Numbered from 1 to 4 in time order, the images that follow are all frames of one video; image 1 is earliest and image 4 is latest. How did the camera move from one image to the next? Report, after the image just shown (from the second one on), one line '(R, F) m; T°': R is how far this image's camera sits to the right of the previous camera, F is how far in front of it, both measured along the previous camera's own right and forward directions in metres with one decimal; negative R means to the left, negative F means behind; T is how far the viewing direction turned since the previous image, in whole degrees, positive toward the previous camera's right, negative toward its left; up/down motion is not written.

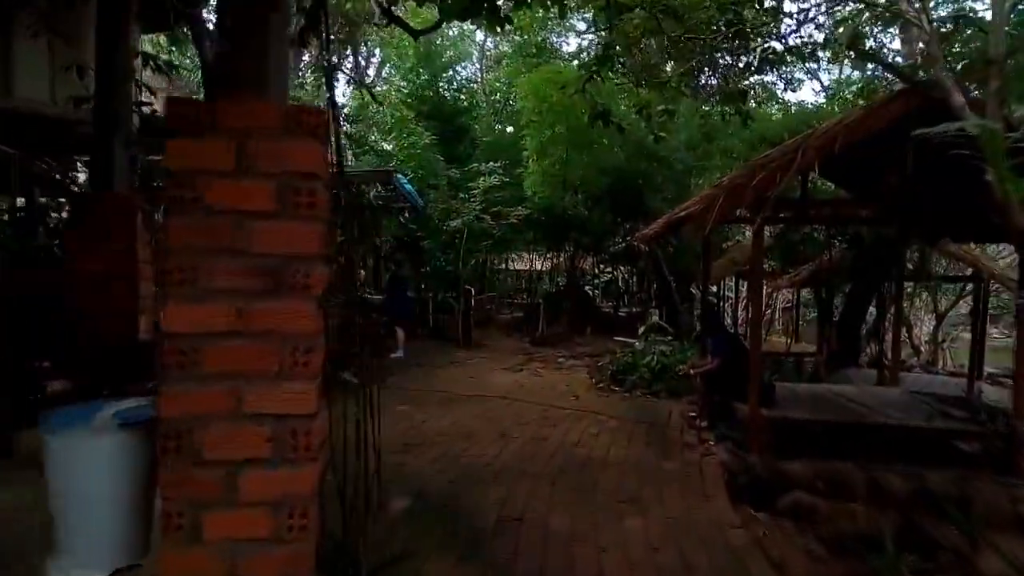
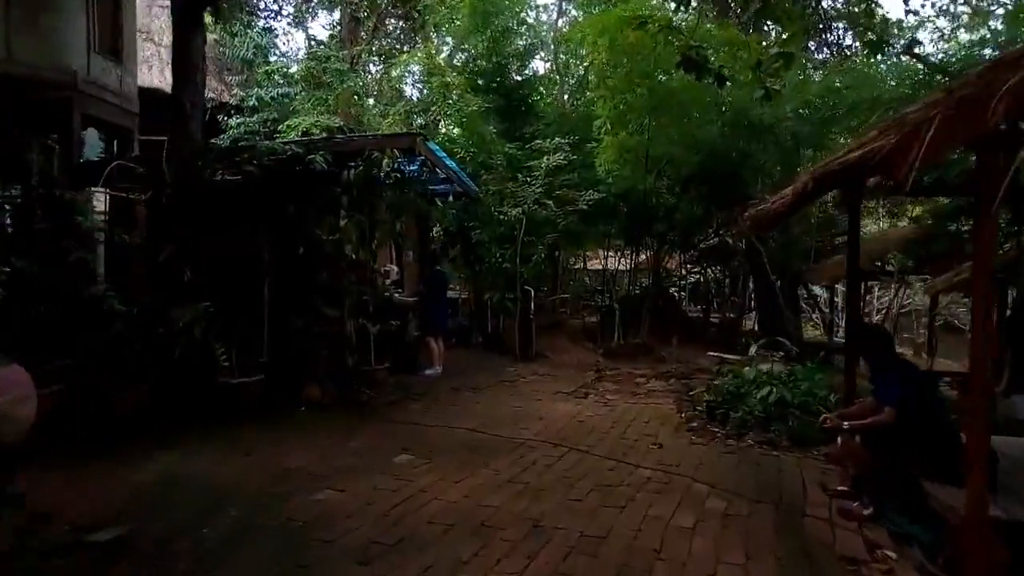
(+0.2, +2.2) m; -6°
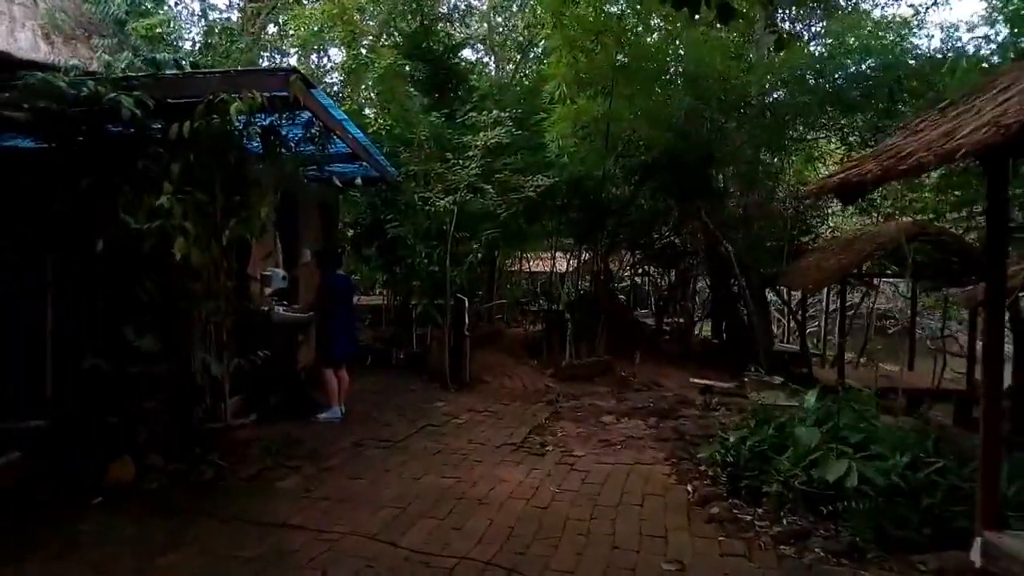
(0.0, +2.2) m; +5°
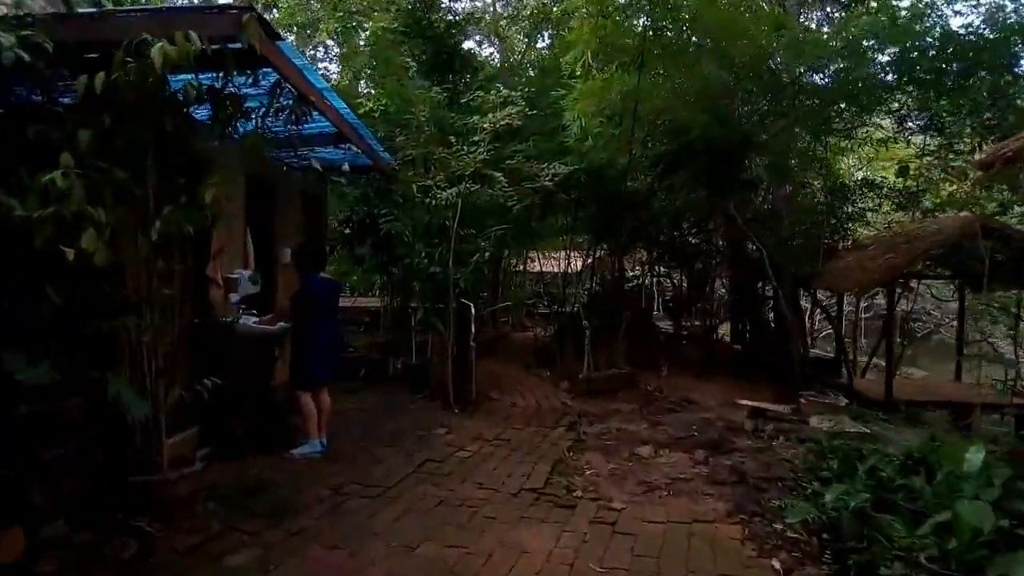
(-0.1, +1.1) m; 0°
